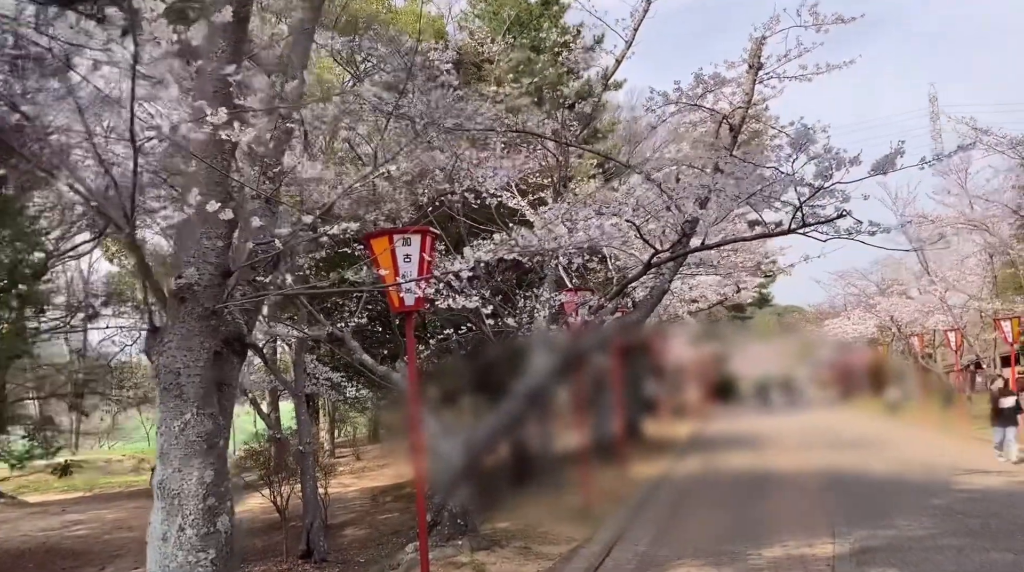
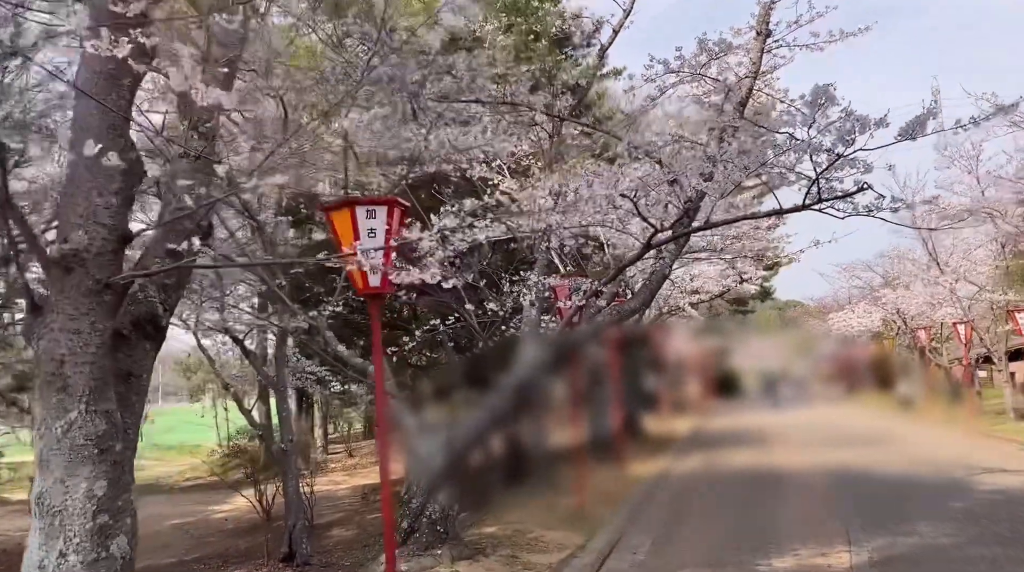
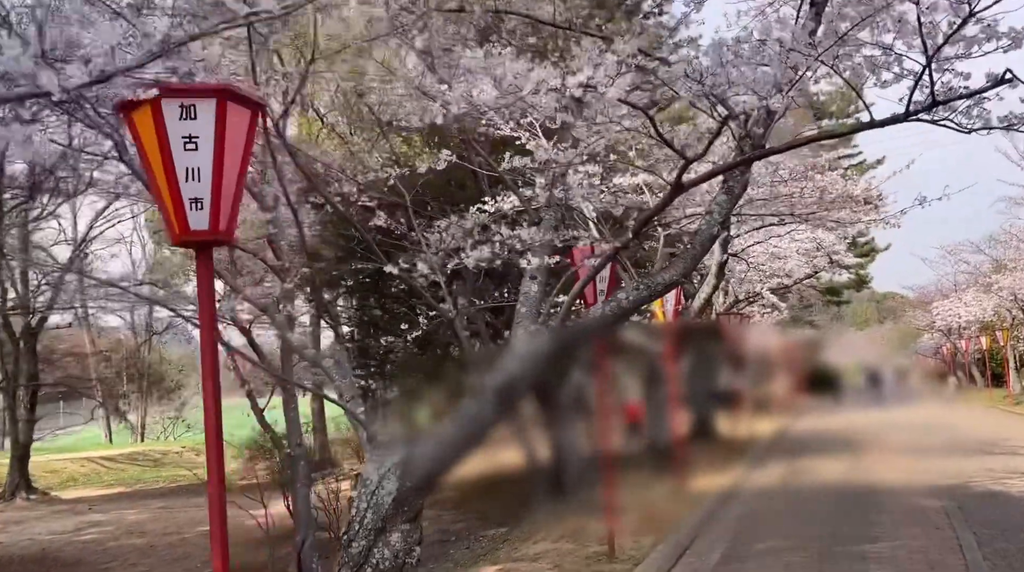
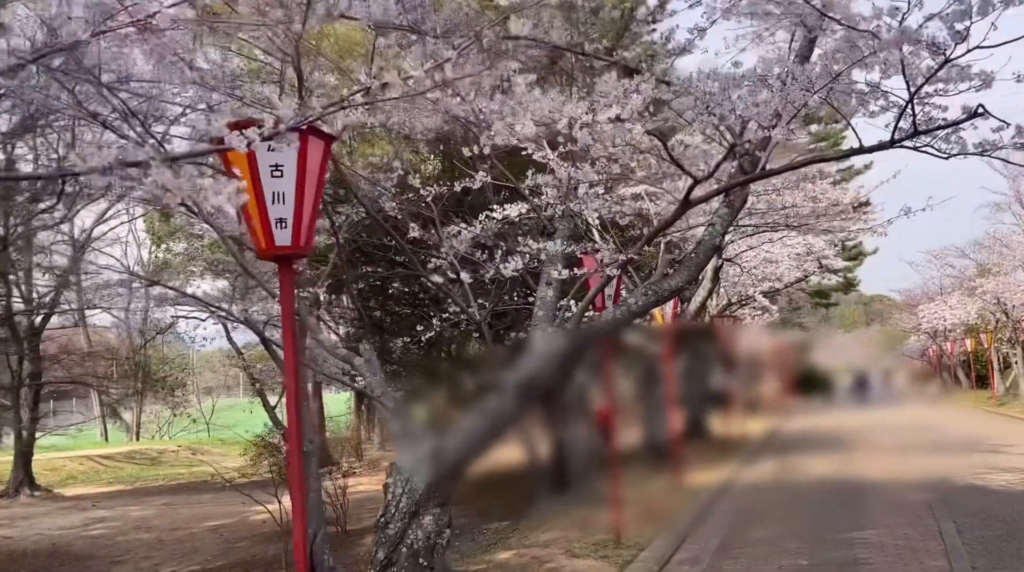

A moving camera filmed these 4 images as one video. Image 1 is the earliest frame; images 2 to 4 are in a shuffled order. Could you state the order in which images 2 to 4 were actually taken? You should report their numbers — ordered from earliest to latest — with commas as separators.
2, 4, 3
